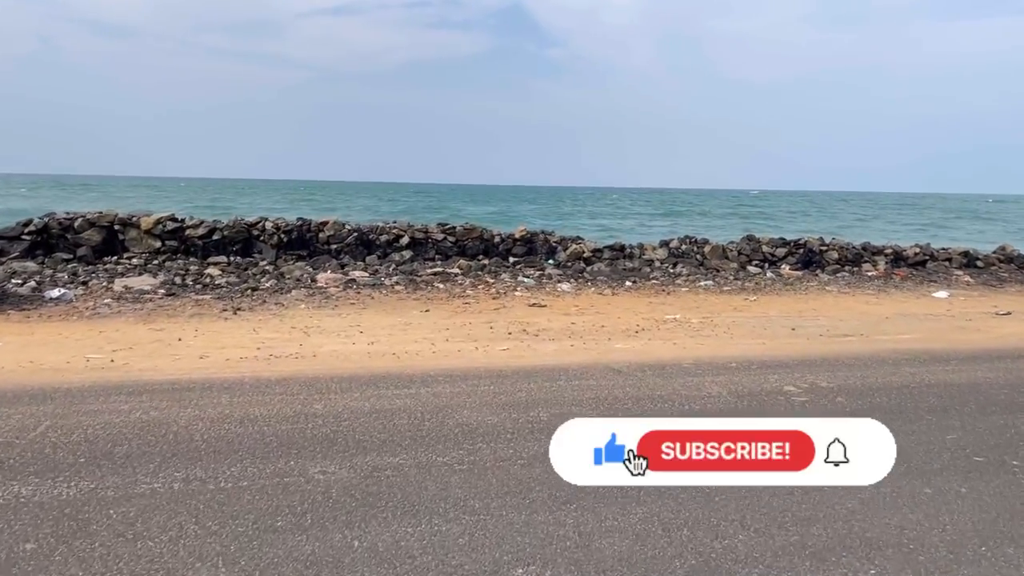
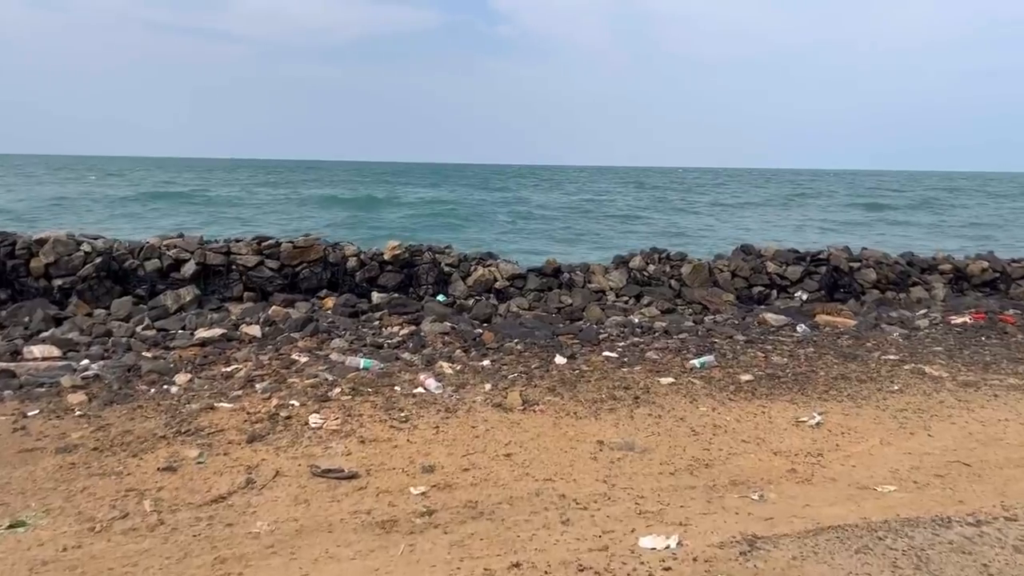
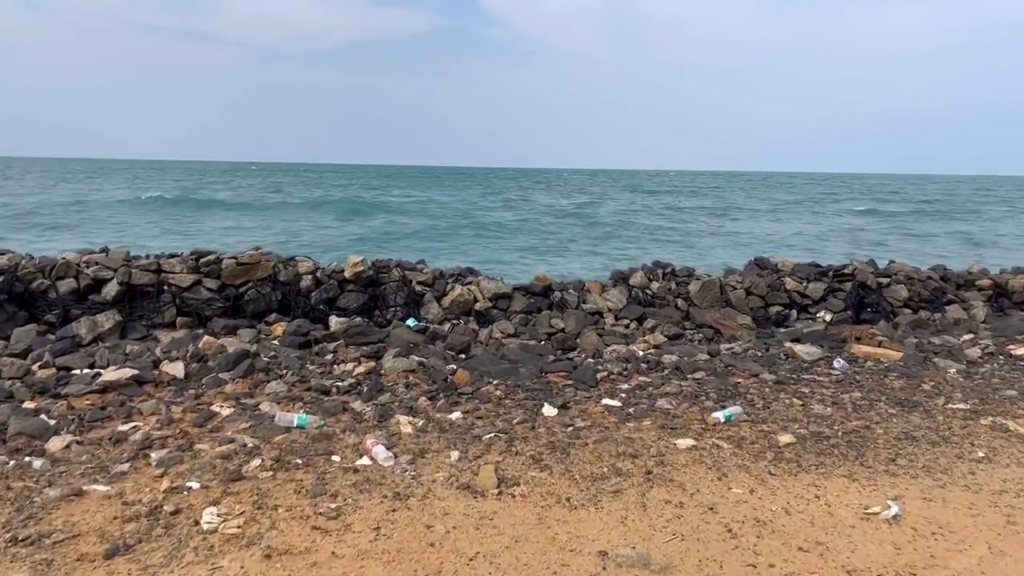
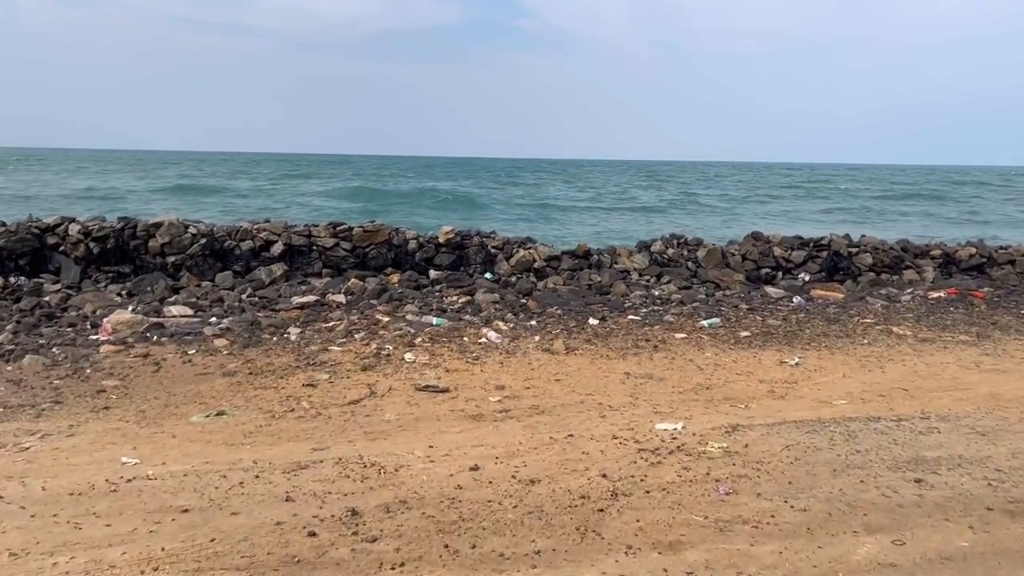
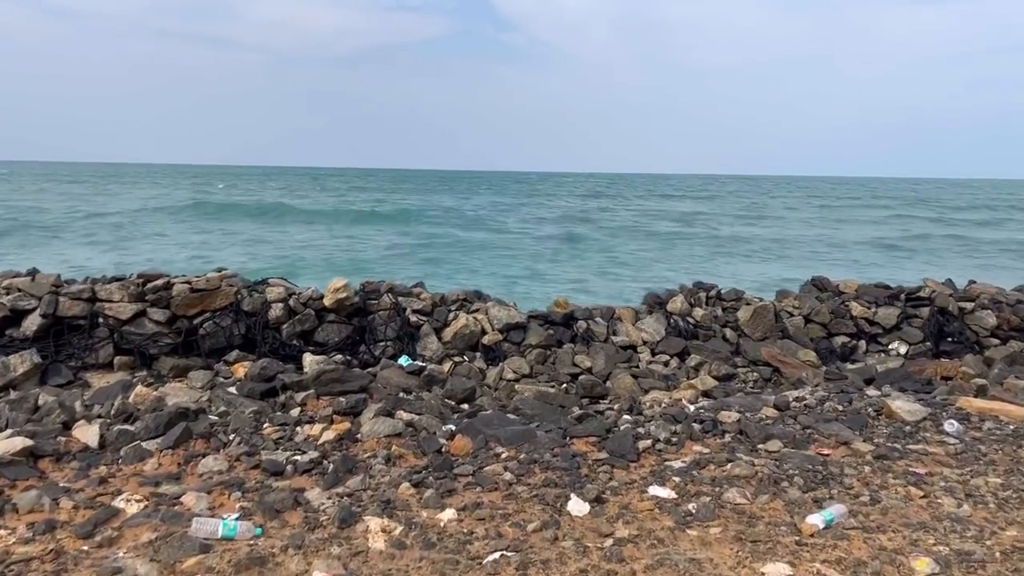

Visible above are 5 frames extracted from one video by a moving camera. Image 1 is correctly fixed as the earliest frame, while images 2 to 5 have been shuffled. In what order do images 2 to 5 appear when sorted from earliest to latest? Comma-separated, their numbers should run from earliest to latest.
4, 2, 3, 5
